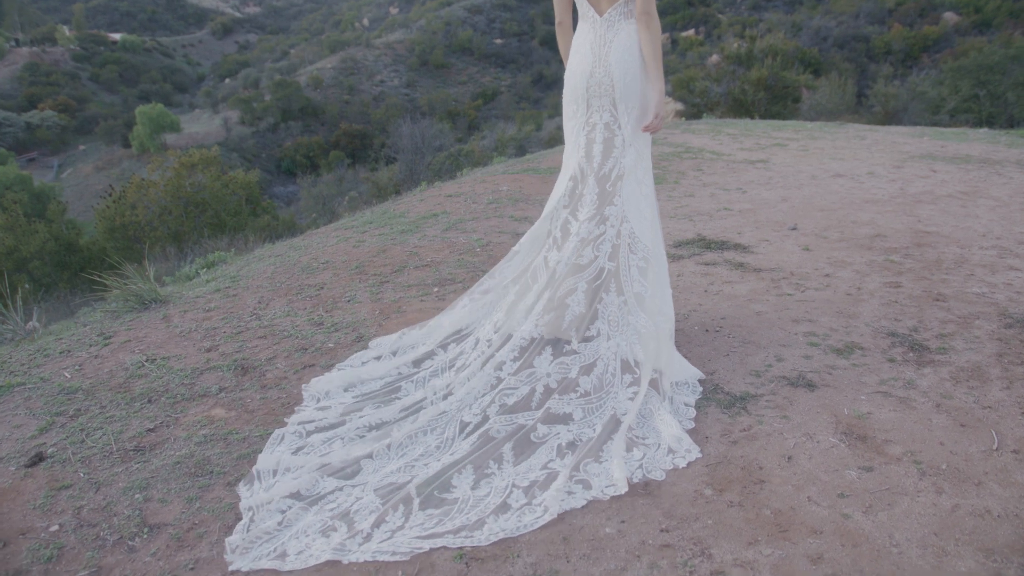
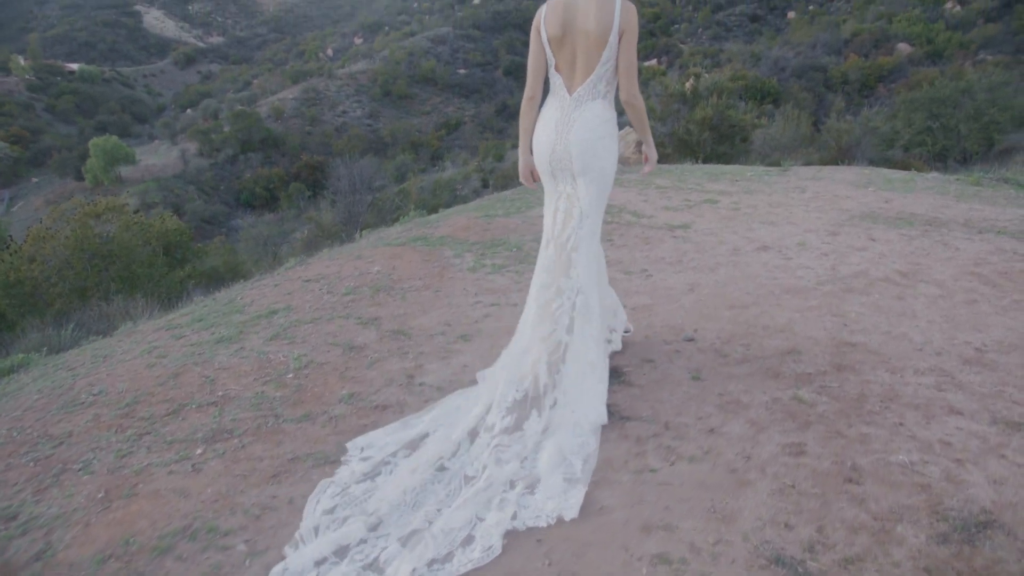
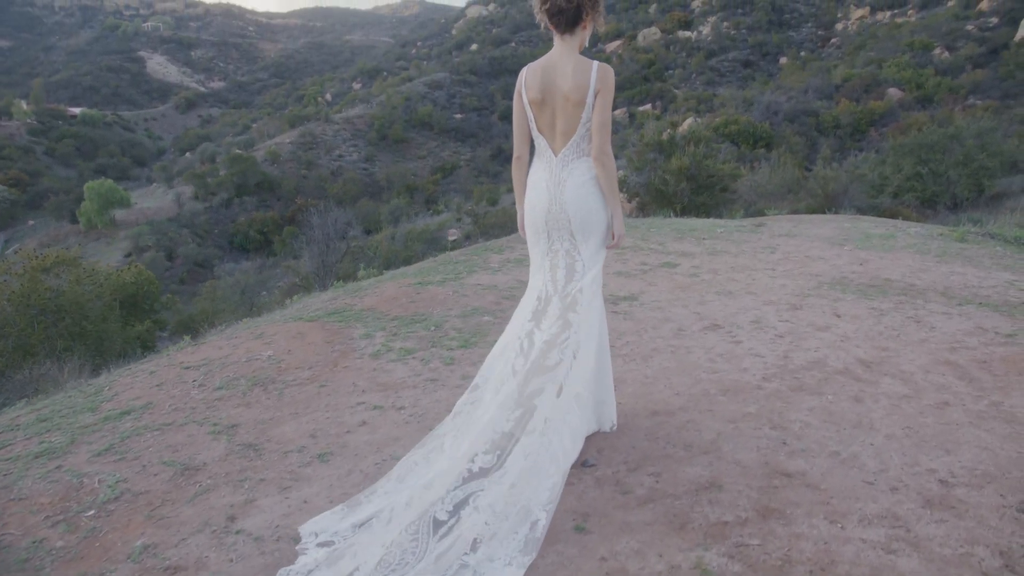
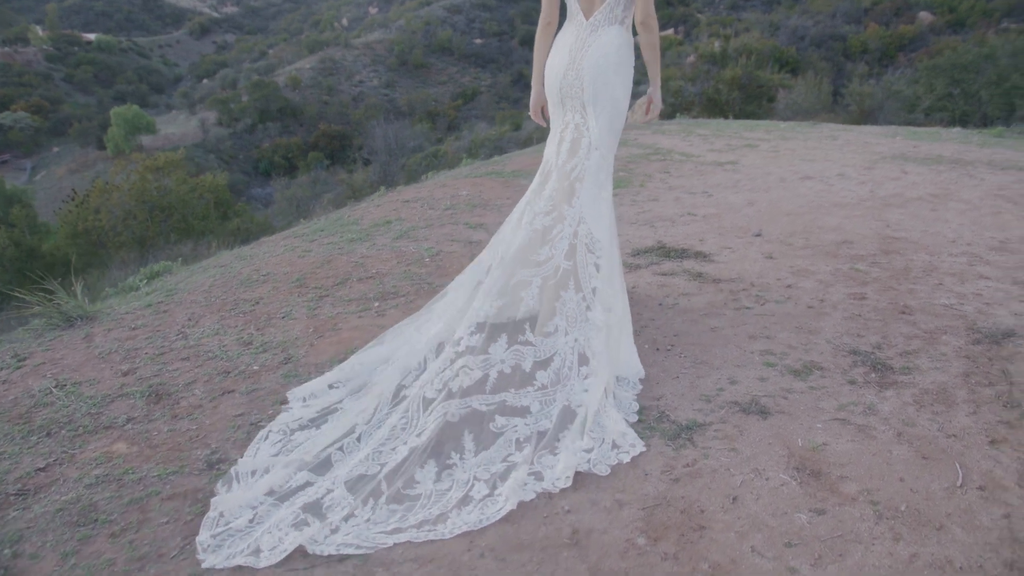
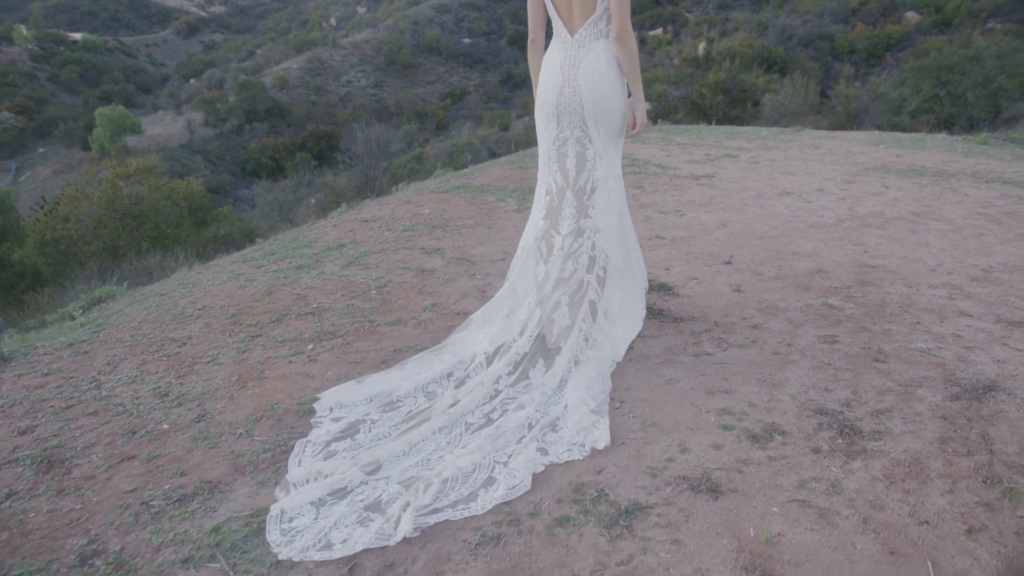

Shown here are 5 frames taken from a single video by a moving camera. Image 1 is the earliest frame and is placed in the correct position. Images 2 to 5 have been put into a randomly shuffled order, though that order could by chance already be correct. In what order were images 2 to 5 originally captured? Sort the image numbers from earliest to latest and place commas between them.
4, 5, 2, 3
